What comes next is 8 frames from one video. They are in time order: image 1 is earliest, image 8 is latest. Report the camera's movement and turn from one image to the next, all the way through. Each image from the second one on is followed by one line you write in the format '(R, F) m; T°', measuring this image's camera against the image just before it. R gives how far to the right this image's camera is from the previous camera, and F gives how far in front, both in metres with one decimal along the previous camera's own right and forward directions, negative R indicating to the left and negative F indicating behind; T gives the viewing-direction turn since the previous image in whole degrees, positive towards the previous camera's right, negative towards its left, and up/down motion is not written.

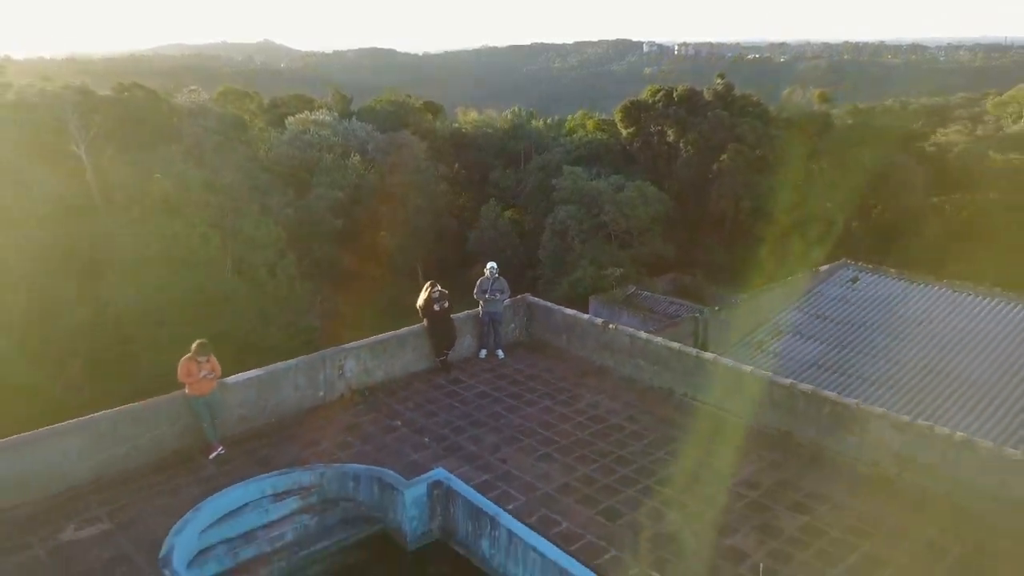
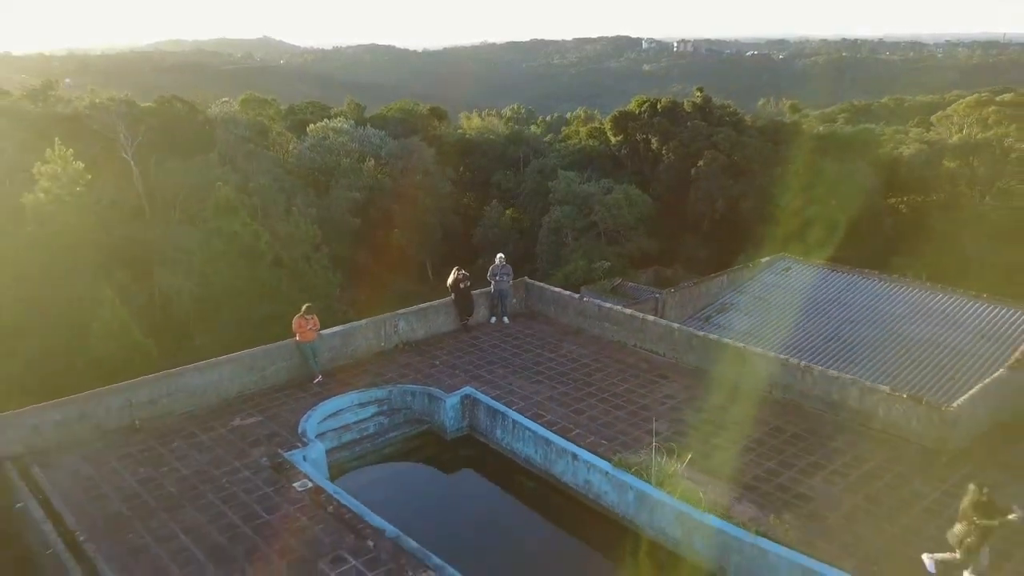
(0.0, -3.3) m; 0°
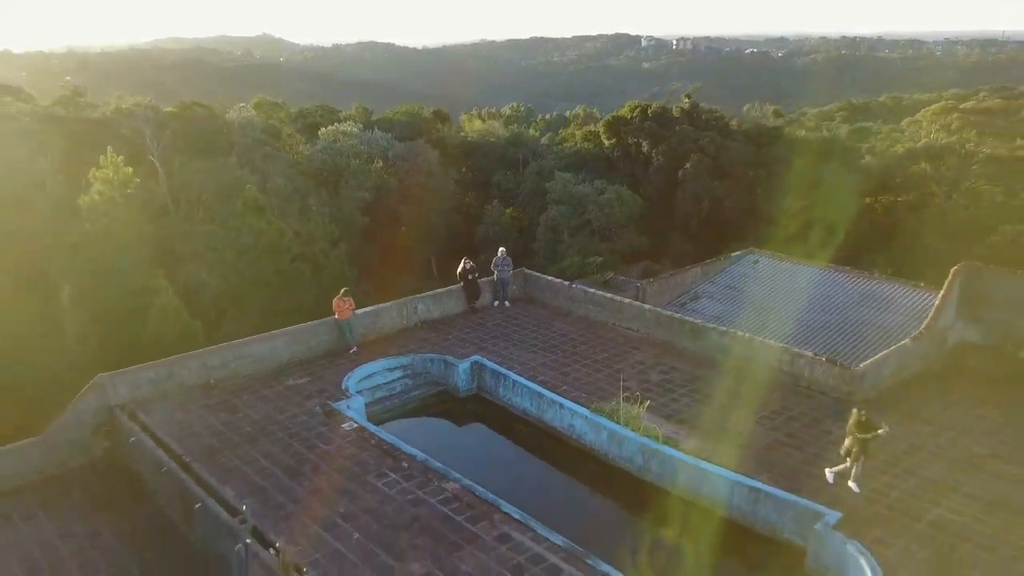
(0.0, -2.2) m; 0°
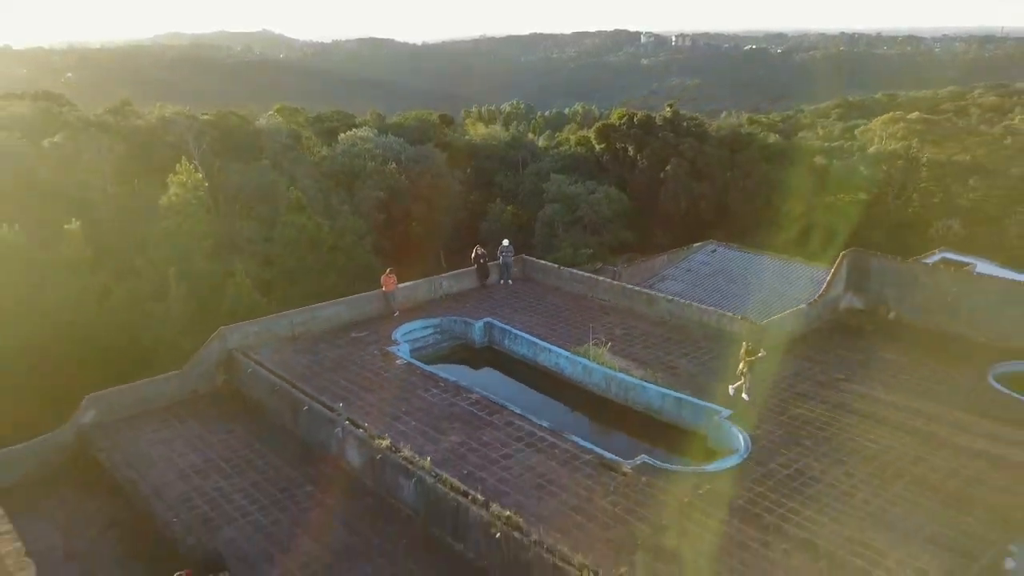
(-0.1, -4.1) m; 0°
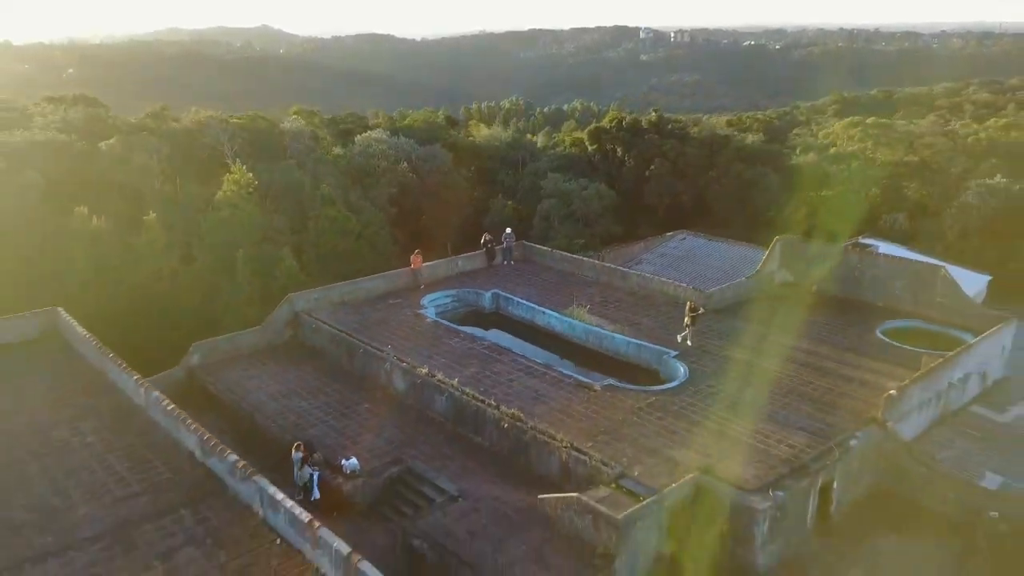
(-0.1, -4.2) m; 0°
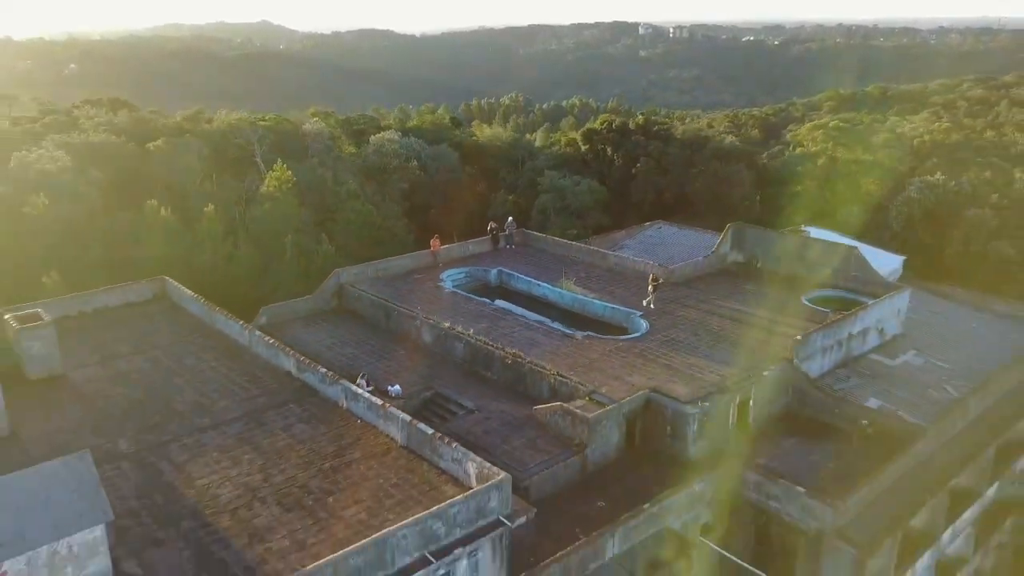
(0.0, -4.7) m; 0°
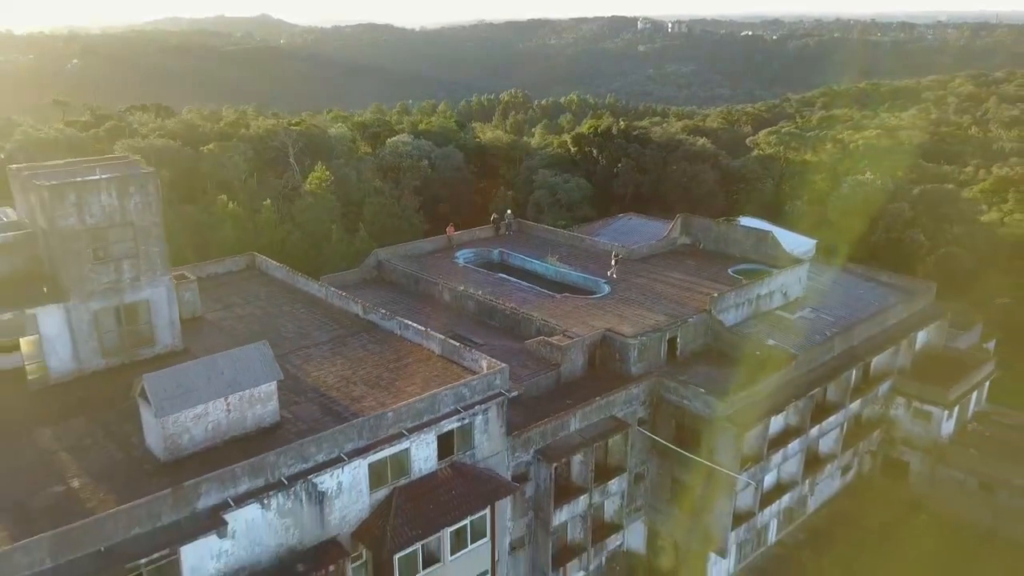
(0.0, -7.2) m; 0°
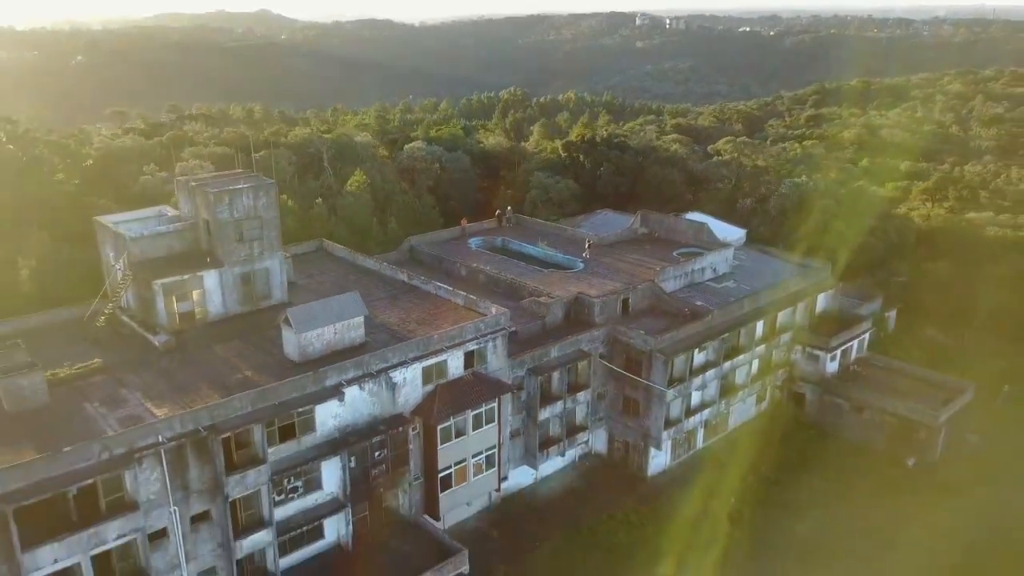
(0.0, -9.8) m; 0°
